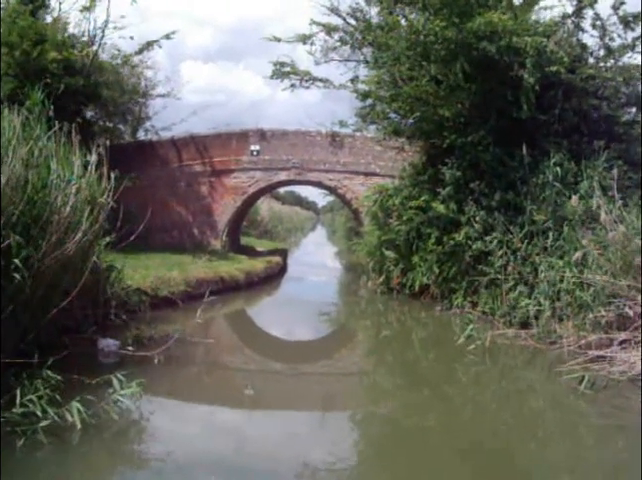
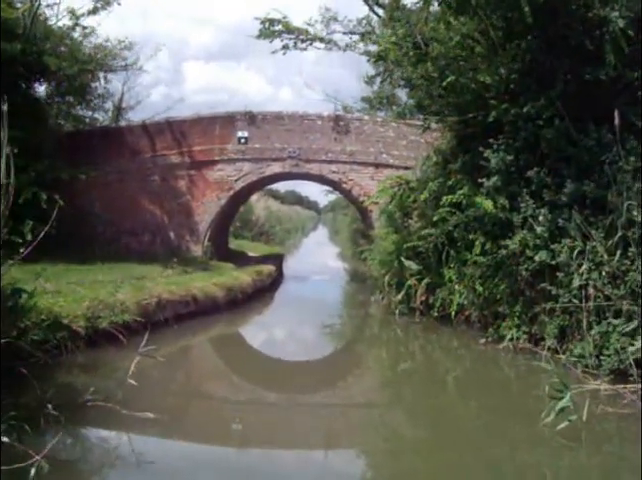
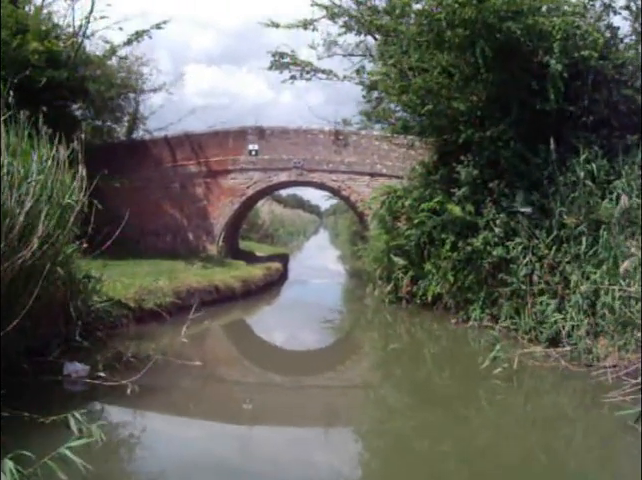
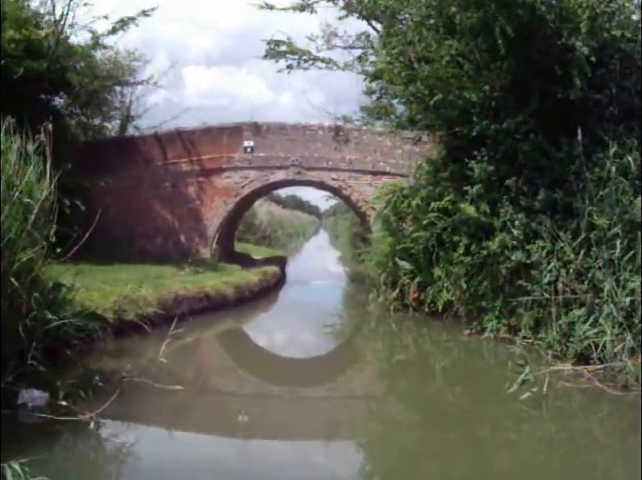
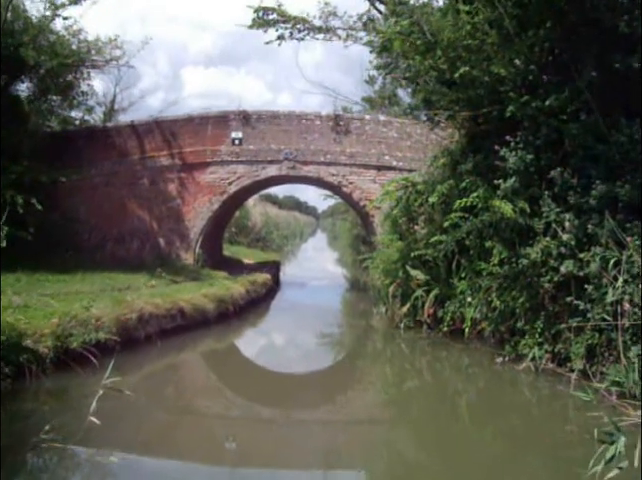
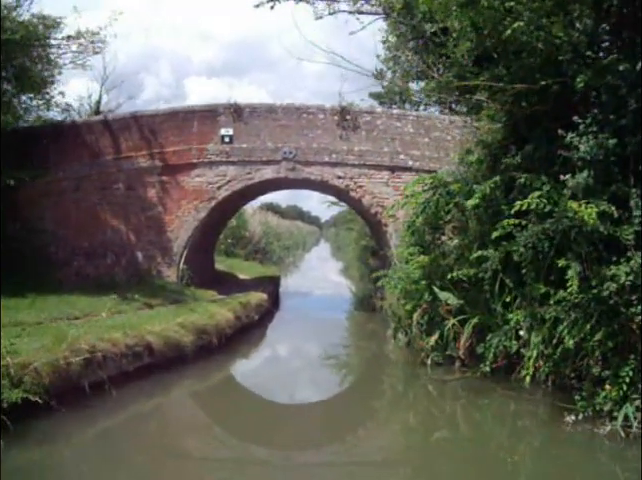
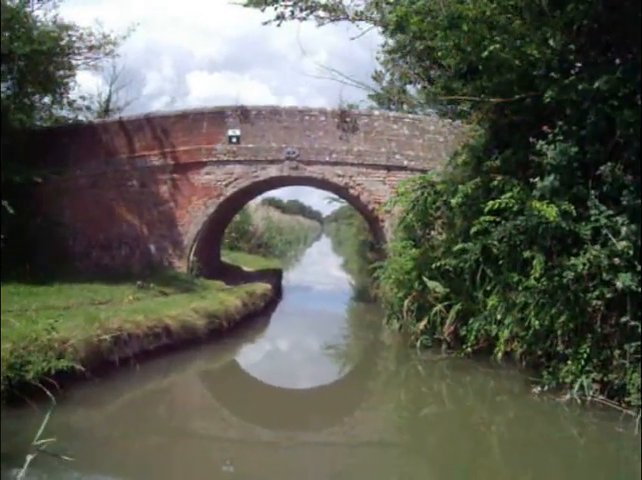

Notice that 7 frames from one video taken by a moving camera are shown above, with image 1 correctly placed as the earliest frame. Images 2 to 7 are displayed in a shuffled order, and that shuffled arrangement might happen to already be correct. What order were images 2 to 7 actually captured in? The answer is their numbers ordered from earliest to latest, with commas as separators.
3, 4, 2, 5, 7, 6
